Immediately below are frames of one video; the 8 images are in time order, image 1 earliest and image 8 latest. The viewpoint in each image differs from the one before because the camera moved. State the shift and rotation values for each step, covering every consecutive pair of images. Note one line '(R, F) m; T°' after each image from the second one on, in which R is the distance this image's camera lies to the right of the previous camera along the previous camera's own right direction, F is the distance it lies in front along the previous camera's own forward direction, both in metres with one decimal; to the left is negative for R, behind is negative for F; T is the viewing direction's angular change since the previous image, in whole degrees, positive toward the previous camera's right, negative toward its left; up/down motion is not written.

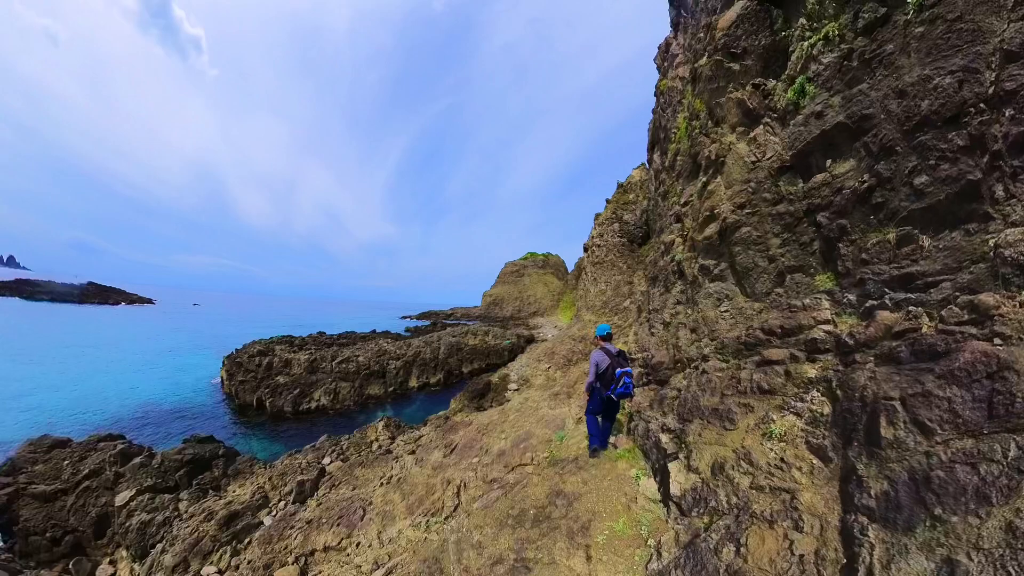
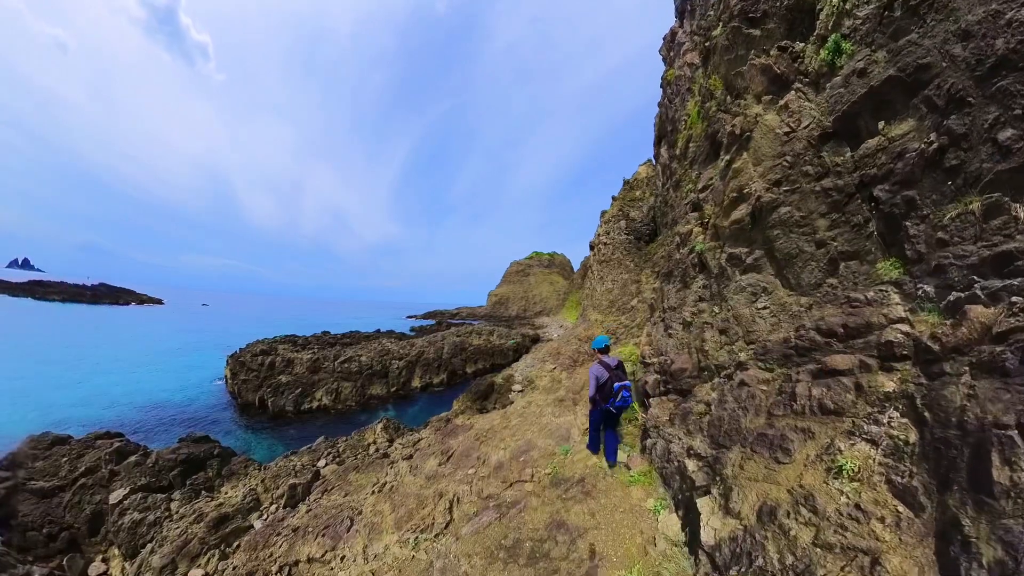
(+0.1, +0.7) m; -1°
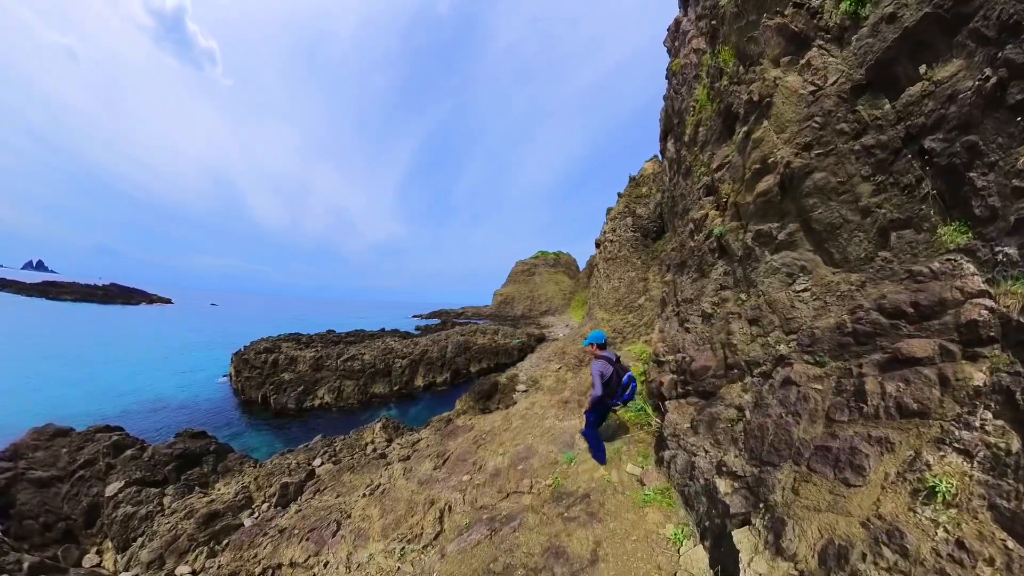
(+0.1, +0.6) m; -1°
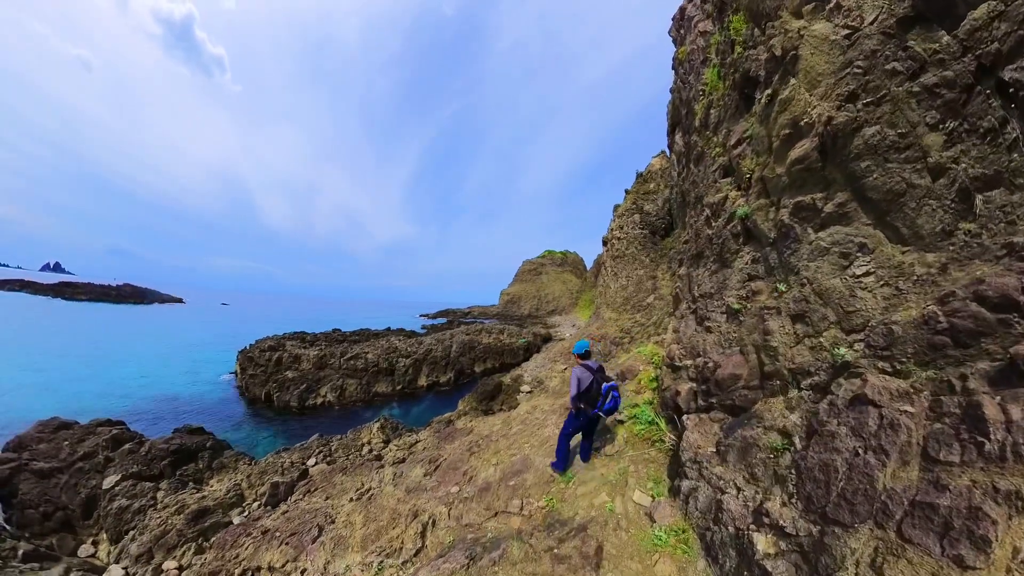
(+0.2, +0.6) m; -1°
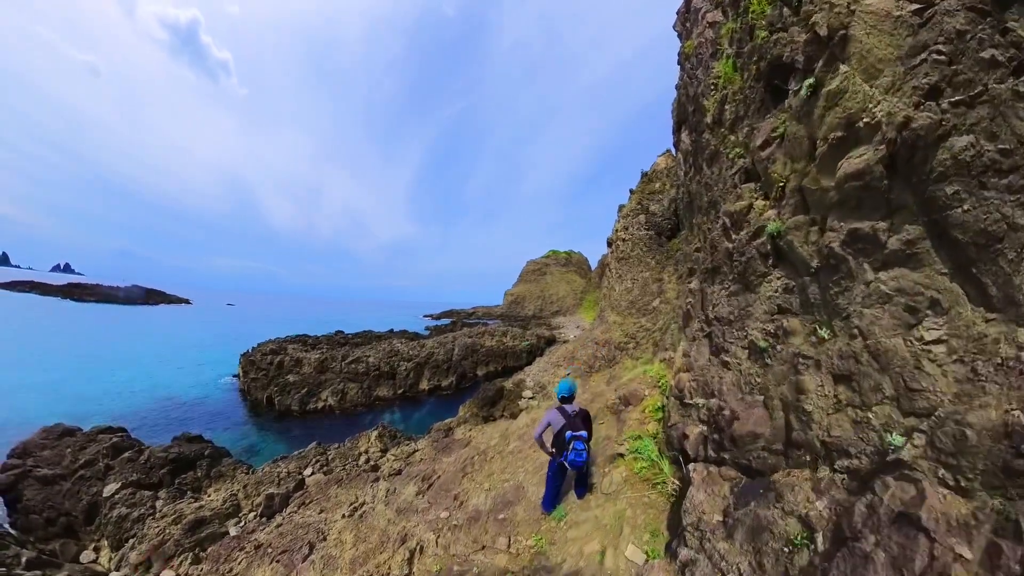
(+0.2, +0.5) m; -1°
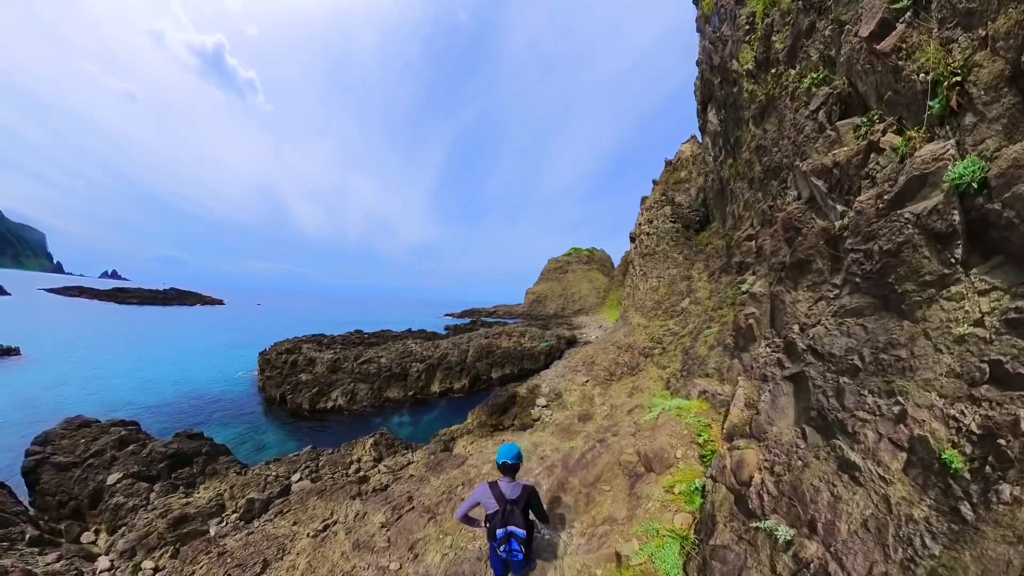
(+0.6, +1.9) m; -3°
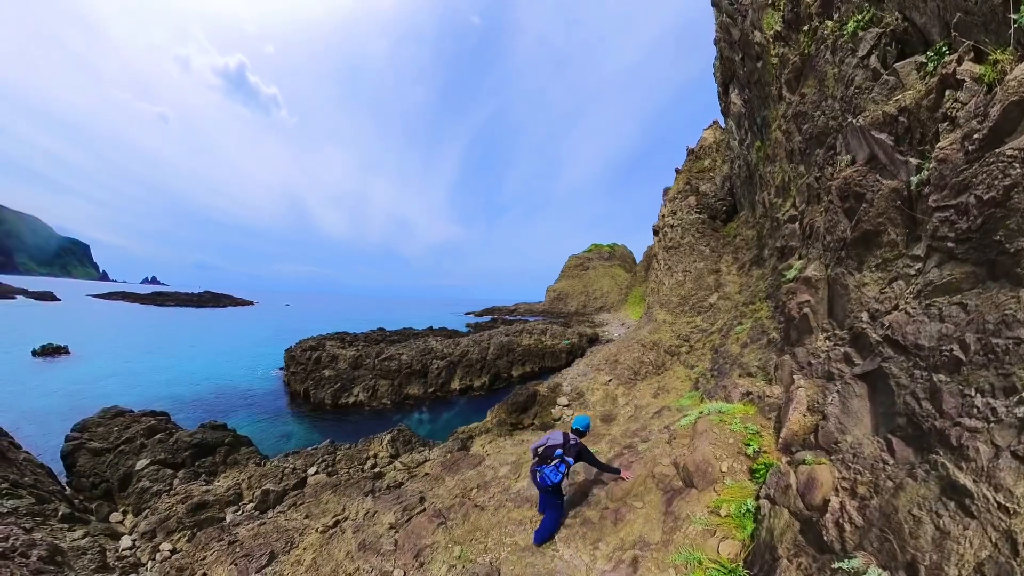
(0.0, +0.5) m; -3°
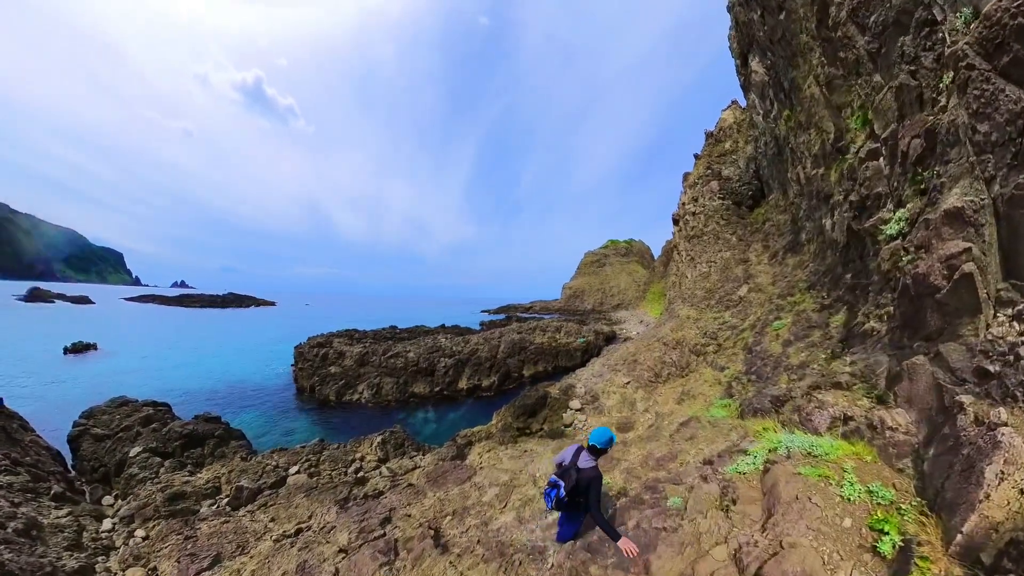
(+0.5, +1.6) m; -2°
